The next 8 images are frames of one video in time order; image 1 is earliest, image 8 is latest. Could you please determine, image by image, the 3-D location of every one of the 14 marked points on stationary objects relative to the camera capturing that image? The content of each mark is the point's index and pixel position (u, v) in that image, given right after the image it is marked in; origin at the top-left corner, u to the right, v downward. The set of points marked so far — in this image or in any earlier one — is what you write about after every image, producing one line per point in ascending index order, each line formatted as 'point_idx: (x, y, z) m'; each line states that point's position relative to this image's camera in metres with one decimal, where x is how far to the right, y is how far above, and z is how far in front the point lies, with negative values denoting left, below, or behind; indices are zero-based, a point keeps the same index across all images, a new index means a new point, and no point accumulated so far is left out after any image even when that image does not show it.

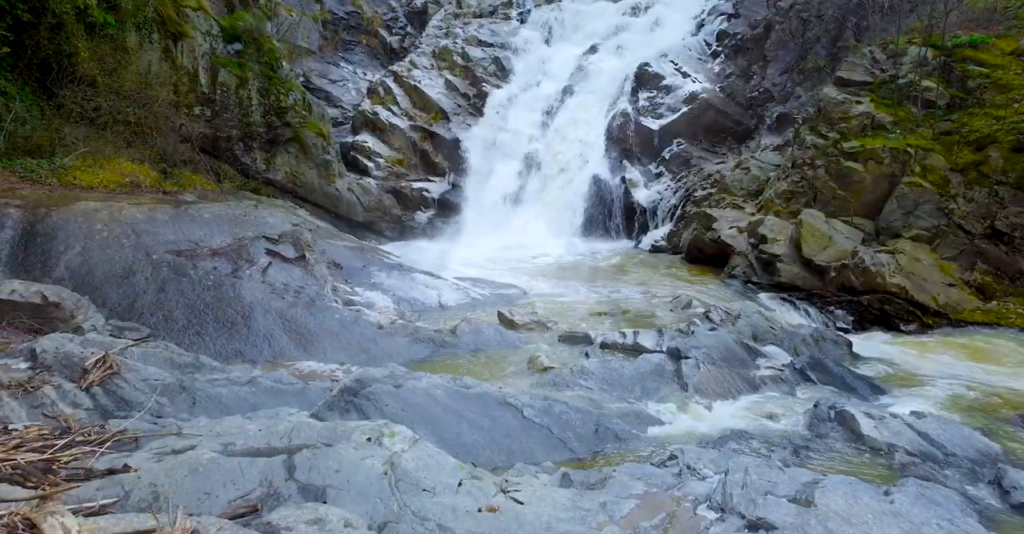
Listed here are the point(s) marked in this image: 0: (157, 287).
0: (-4.7, -0.3, +7.3) m
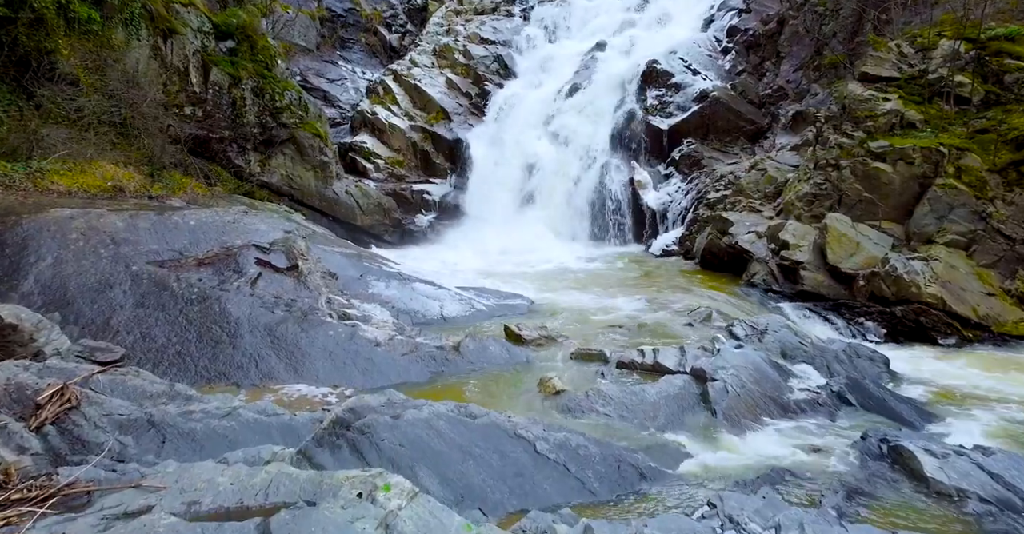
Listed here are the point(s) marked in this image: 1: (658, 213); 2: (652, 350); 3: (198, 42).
0: (-4.6, -0.4, +6.7) m
1: (+4.1, +1.5, +15.3) m
2: (+1.7, -1.0, +6.5) m
3: (-7.7, +5.6, +13.4) m
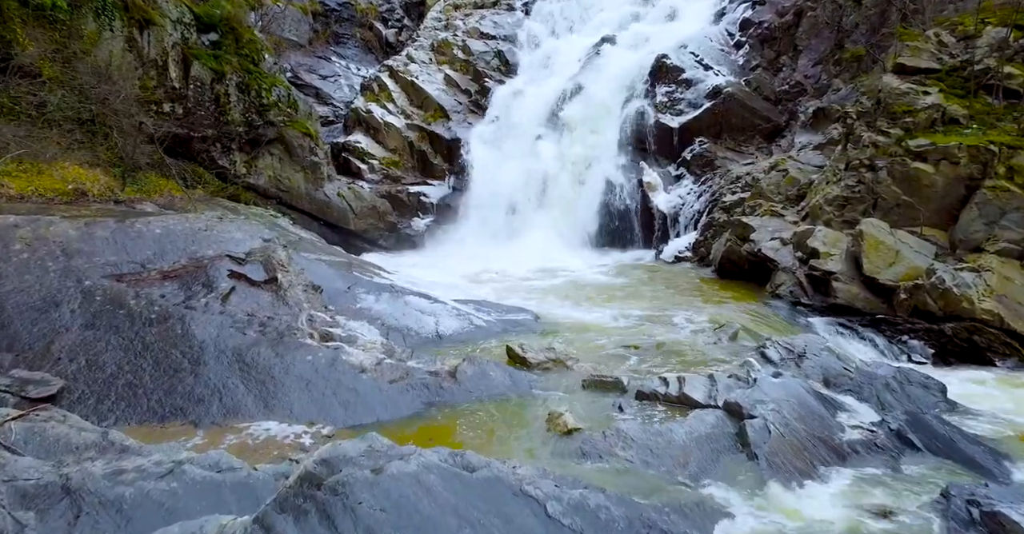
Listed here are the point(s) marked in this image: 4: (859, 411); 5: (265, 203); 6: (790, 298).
0: (-4.5, -0.6, +5.8) m
1: (+4.2, +1.3, +14.5) m
2: (+1.7, -1.2, +5.7) m
3: (-7.6, +5.4, +12.6) m
4: (+3.4, -1.4, +5.5) m
5: (-6.4, +1.7, +14.4) m
6: (+4.5, -0.5, +8.9) m
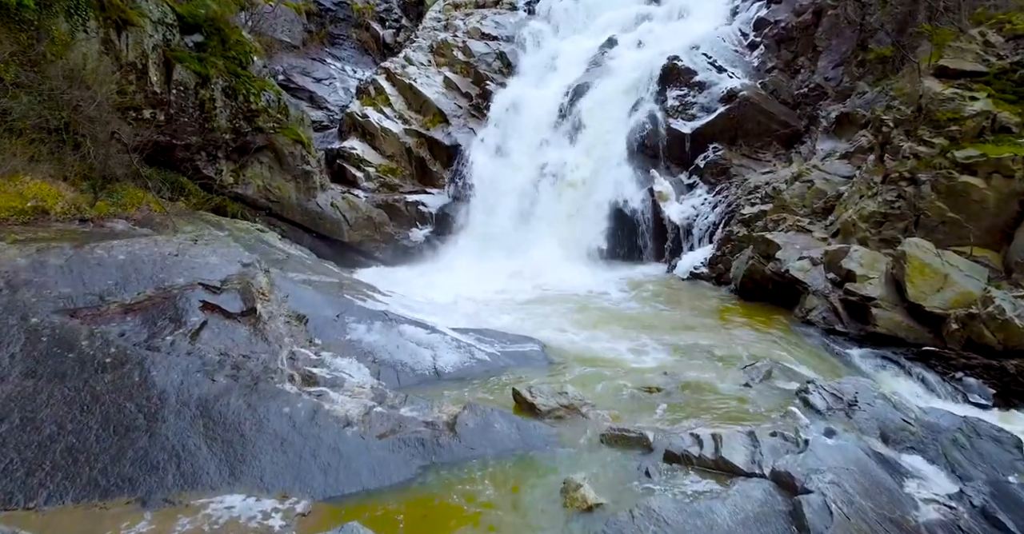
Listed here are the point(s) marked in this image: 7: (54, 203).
0: (-4.5, -0.9, +5.0) m
1: (+4.2, +1.0, +13.7) m
2: (+1.8, -1.5, +4.9) m
3: (-7.6, +5.0, +11.8) m
4: (+3.5, -1.8, +4.7) m
5: (-6.3, +1.3, +13.6) m
6: (+4.6, -0.8, +8.1) m
7: (-7.5, +1.1, +9.0) m
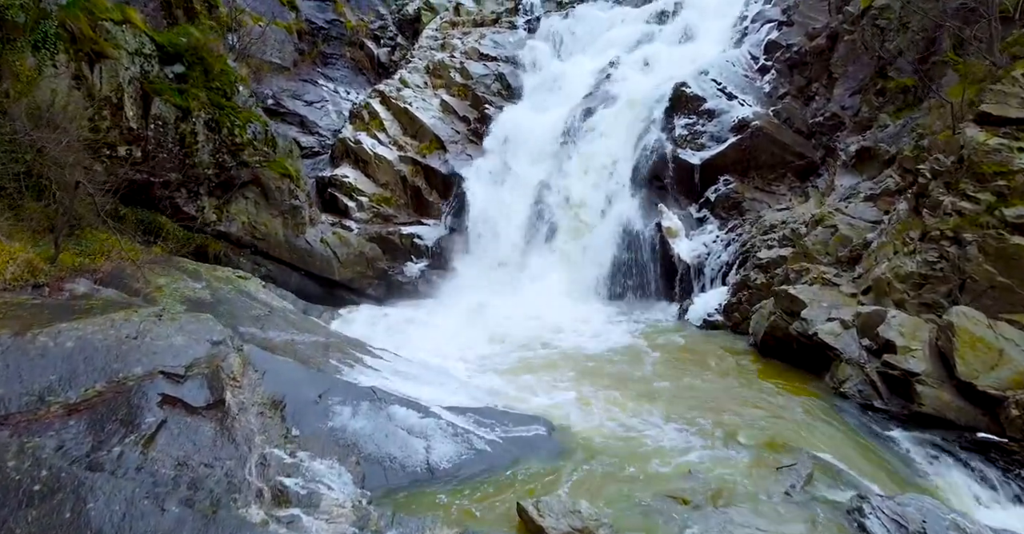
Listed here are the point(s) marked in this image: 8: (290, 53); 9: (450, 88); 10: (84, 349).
0: (-4.4, -1.8, +4.2) m
1: (+4.2, 0.0, +12.9) m
2: (+1.8, -2.4, +4.1) m
3: (-7.5, +4.0, +11.0) m
4: (+3.6, -2.6, +3.9) m
5: (-6.3, +0.3, +12.8) m
6: (+4.6, -1.8, +7.3) m
7: (-7.5, +0.1, +8.2) m
8: (-7.9, +7.7, +19.7) m
9: (-2.2, +6.3, +19.4) m
10: (-4.6, -0.9, +5.9) m
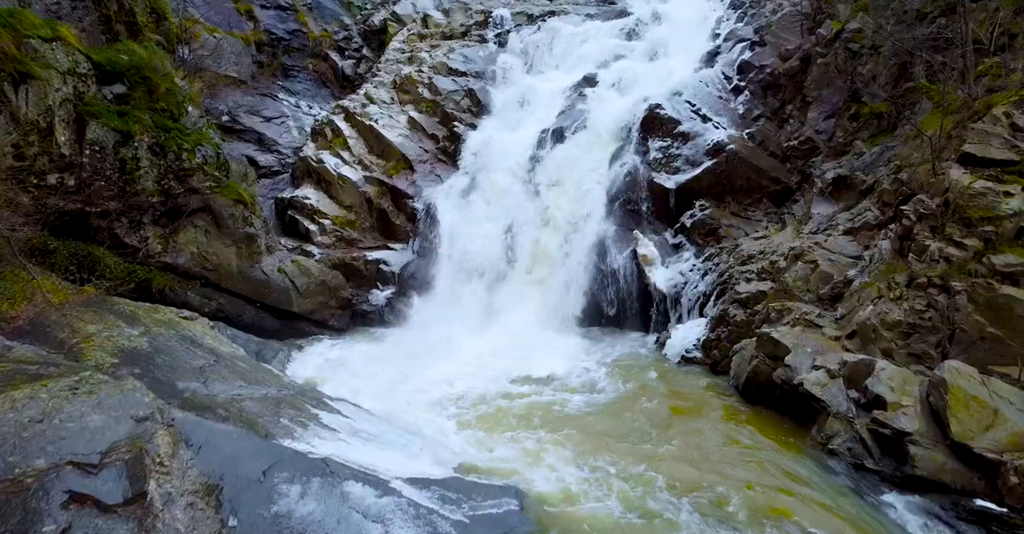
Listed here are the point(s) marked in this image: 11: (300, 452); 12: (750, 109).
0: (-4.7, -2.5, +3.4) m
1: (+3.6, -0.7, +12.5) m
2: (+1.6, -3.0, +3.5) m
3: (-8.1, +3.3, +10.1) m
4: (+3.4, -3.3, +3.4) m
5: (-6.9, -0.4, +11.9) m
6: (+4.2, -2.4, +6.9) m
7: (-7.9, -0.6, +7.2) m
8: (-9.0, +6.8, +18.8) m
9: (-3.2, +5.5, +18.8) m
10: (-4.9, -1.5, +5.0) m
11: (-2.5, -2.2, +6.5) m
12: (+6.7, +4.5, +15.5) m
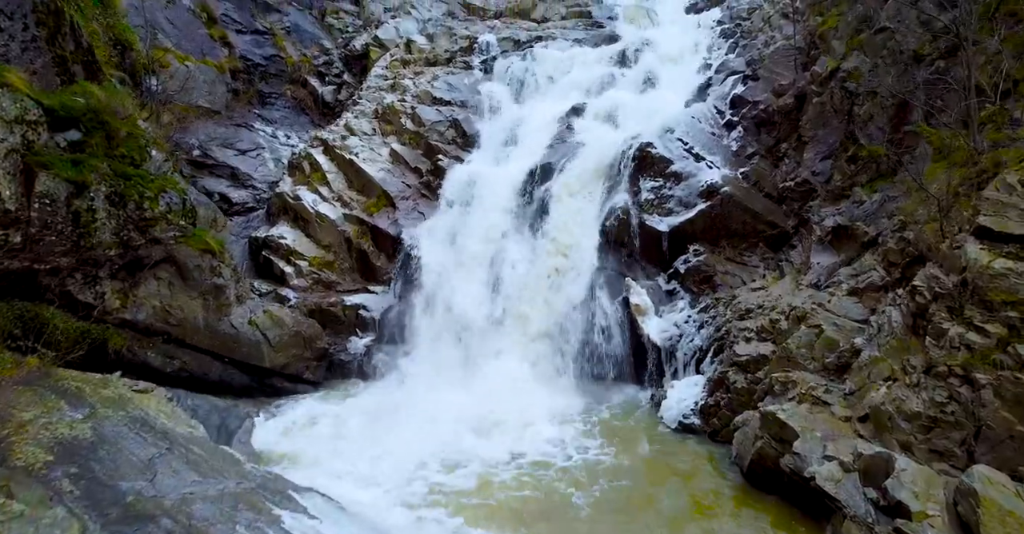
0: (-4.7, -3.5, +2.6) m
1: (+3.3, -1.8, +11.9) m
2: (+1.5, -4.0, +2.8) m
3: (-8.4, +2.2, +9.2) m
4: (+3.3, -4.3, +2.7) m
5: (-7.2, -1.5, +11.0) m
6: (+4.1, -3.4, +6.3) m
7: (-8.1, -1.7, +6.4) m
8: (-9.4, +5.6, +17.9) m
9: (-3.6, +4.3, +18.1) m
10: (-5.0, -2.6, +4.2) m
11: (-2.7, -3.3, +5.8) m
12: (+6.3, +3.3, +15.1) m
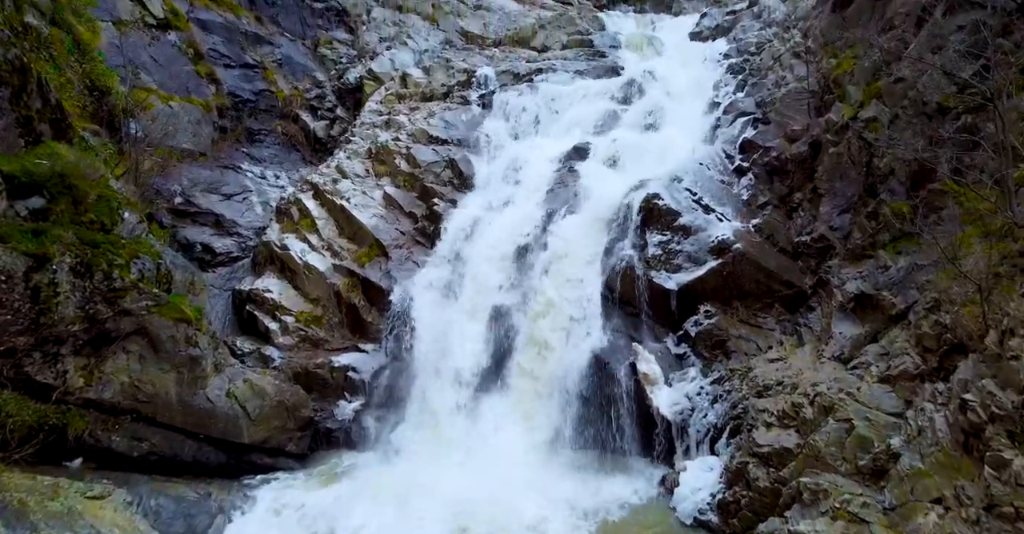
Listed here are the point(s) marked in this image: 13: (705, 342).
0: (-4.7, -4.8, +1.6) m
1: (+3.3, -3.2, +11.0) m
2: (+1.5, -5.3, +1.9) m
3: (-8.4, +0.8, +8.4) m
4: (+3.3, -5.5, +1.8) m
5: (-7.2, -2.9, +10.1) m
6: (+4.1, -4.7, +5.4) m
7: (-8.1, -3.0, +5.5) m
8: (-9.5, +4.1, +17.2) m
9: (-3.7, +2.8, +17.3) m
10: (-5.0, -3.8, +3.3) m
11: (-2.7, -4.5, +4.8) m
12: (+6.3, +1.8, +14.3) m
13: (+4.2, -1.7, +11.9) m
